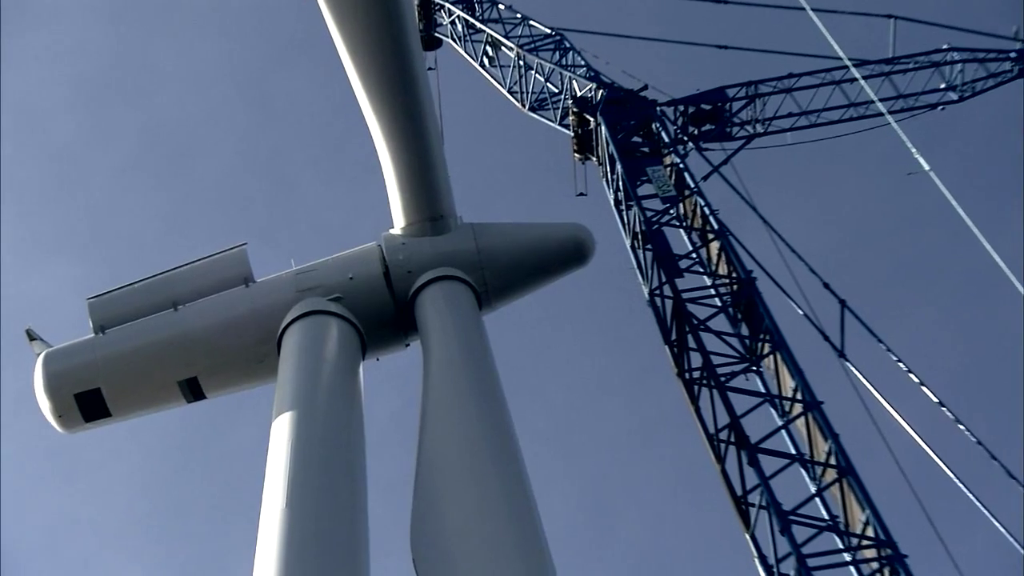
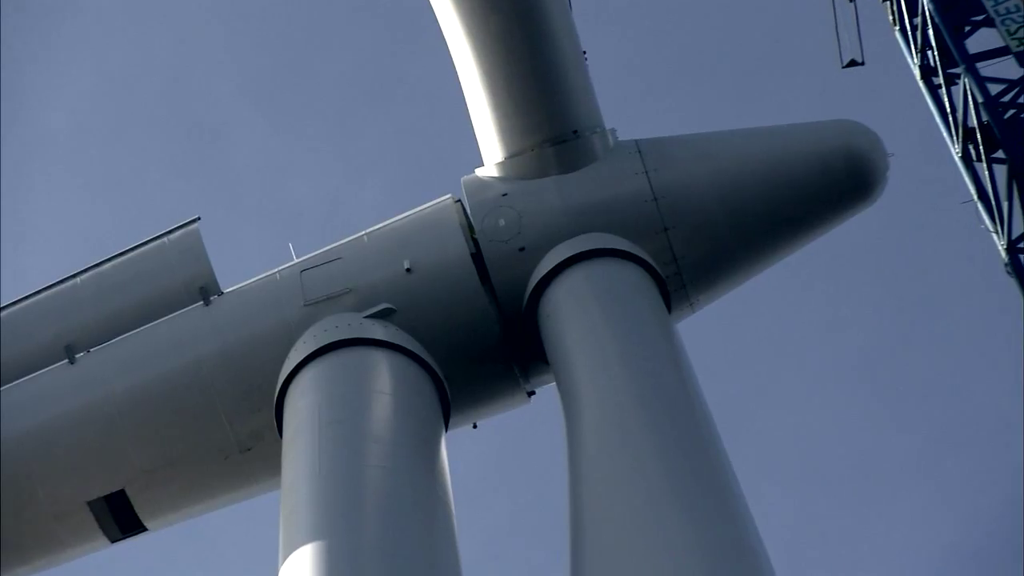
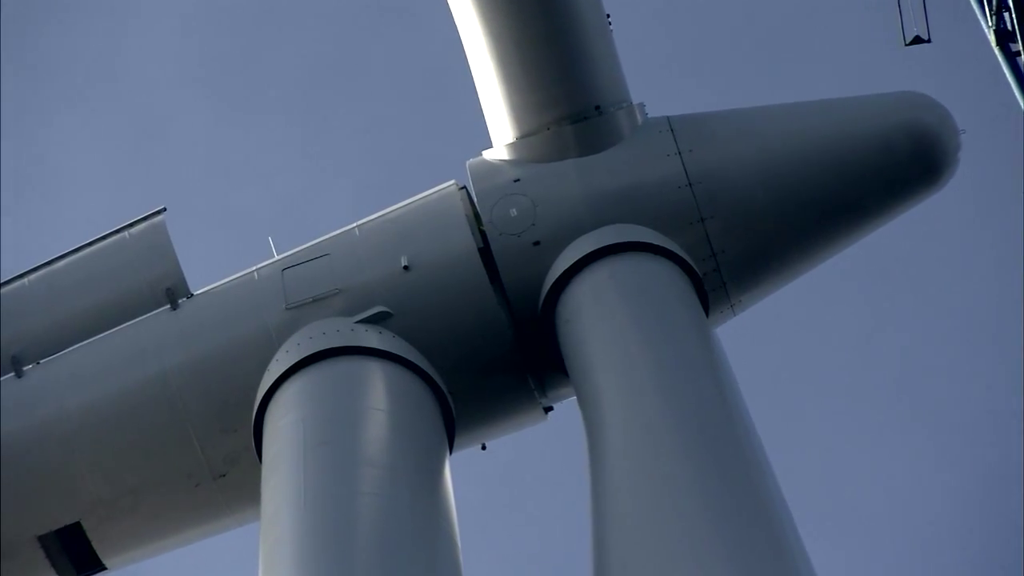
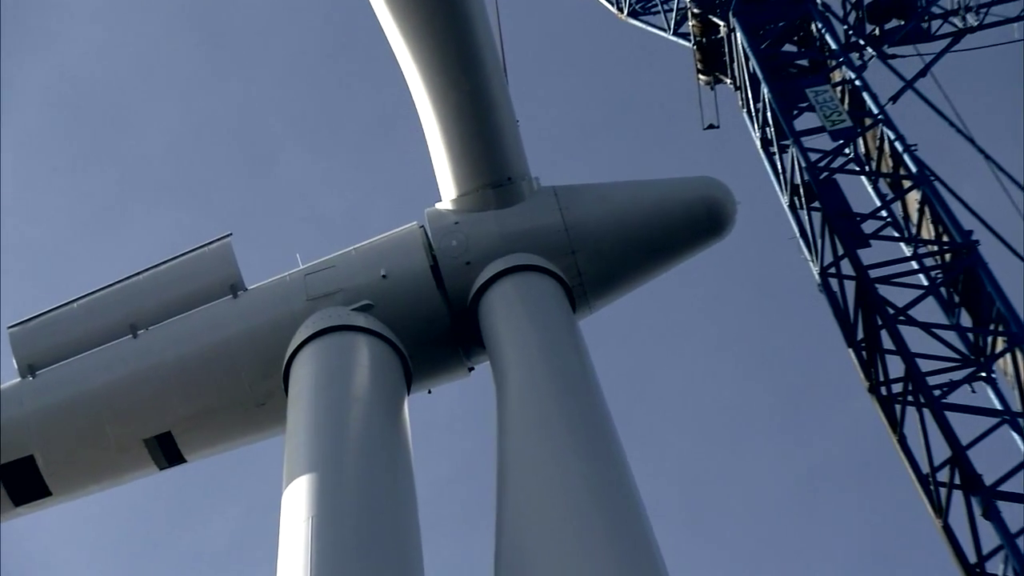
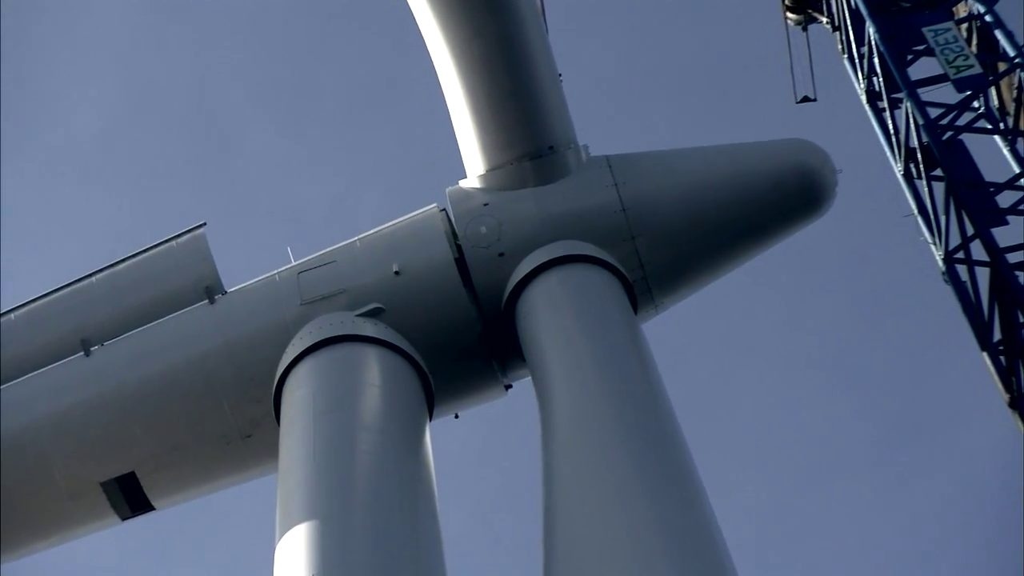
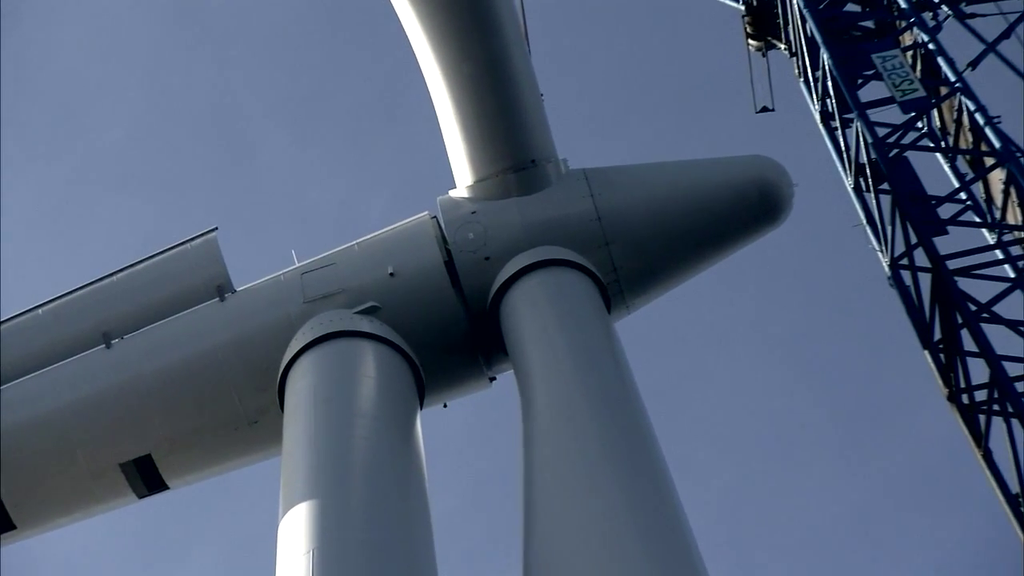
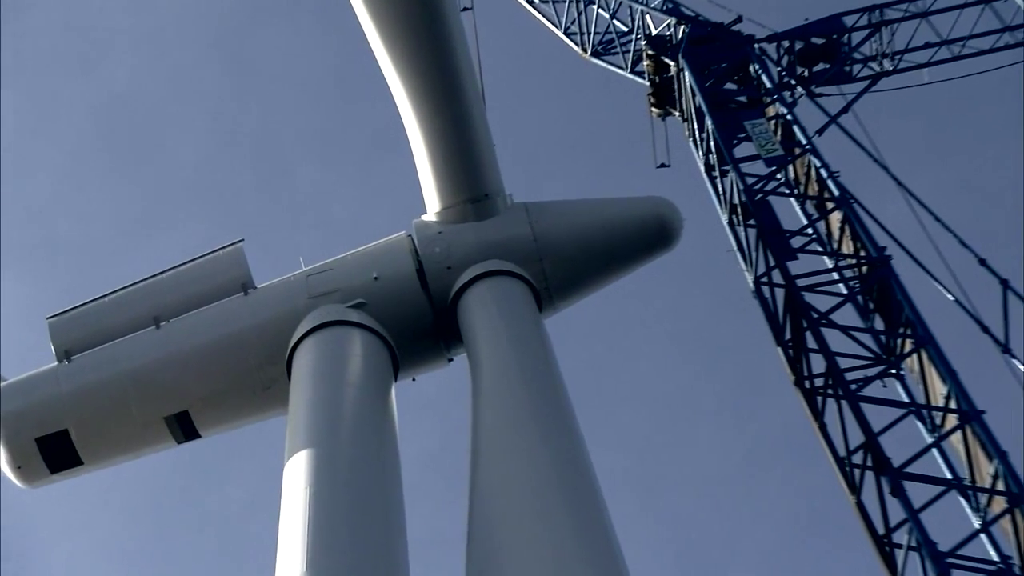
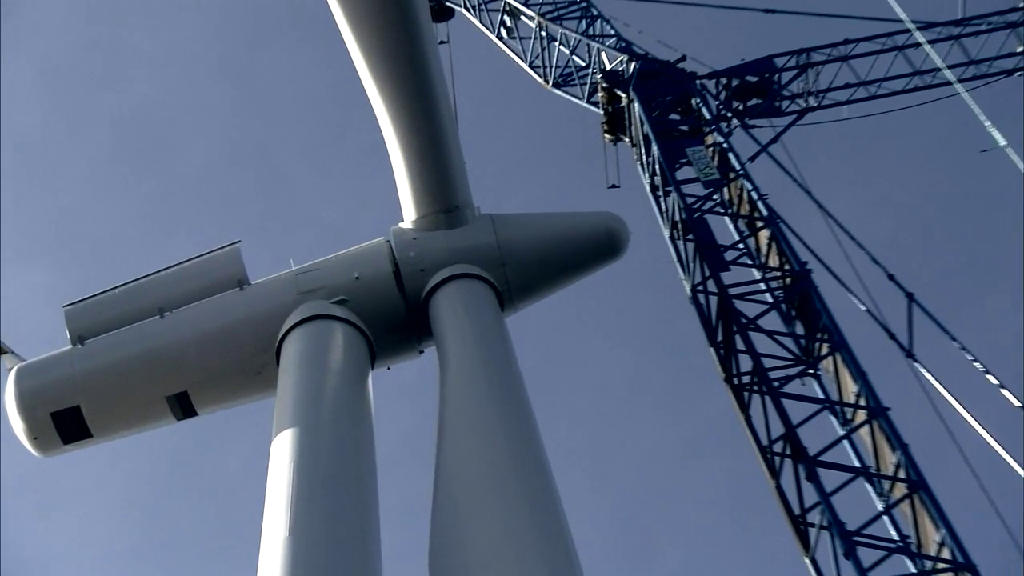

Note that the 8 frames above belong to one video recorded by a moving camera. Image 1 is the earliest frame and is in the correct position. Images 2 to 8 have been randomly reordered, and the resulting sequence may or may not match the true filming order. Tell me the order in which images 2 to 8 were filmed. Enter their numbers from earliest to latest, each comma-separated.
8, 7, 4, 6, 5, 2, 3
